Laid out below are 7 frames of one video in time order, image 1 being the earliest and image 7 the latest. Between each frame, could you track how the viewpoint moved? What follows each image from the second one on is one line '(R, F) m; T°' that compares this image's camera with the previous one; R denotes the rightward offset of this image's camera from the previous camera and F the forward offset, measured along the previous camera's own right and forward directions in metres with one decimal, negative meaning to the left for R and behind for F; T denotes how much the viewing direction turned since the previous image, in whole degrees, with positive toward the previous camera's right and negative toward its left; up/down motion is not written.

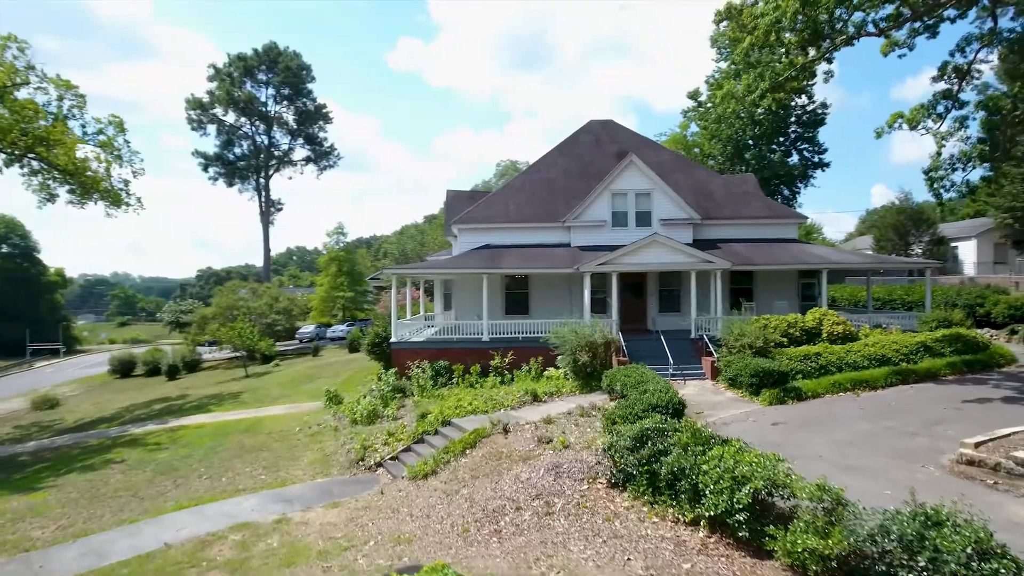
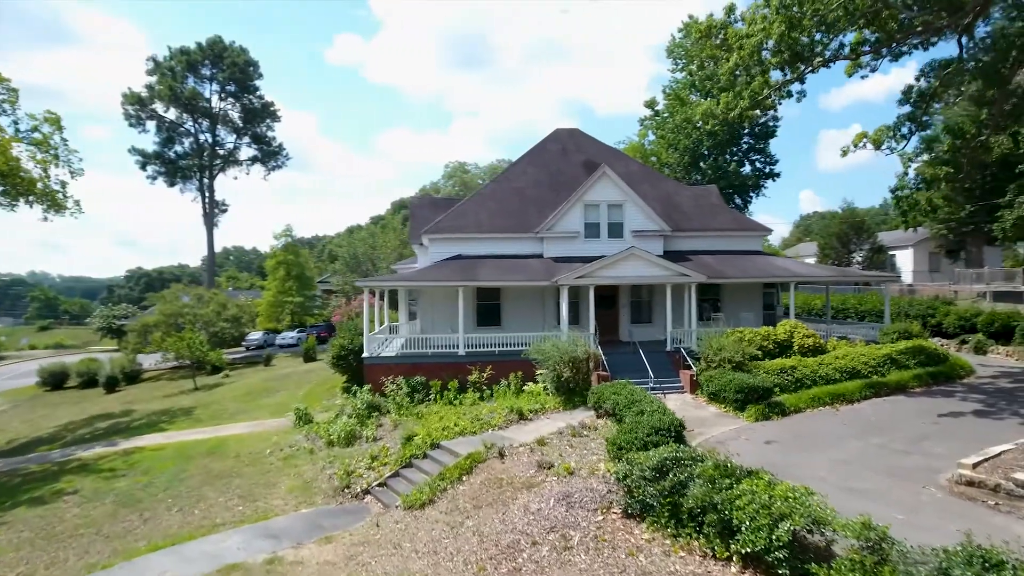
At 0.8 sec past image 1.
(-1.0, +0.3) m; +5°
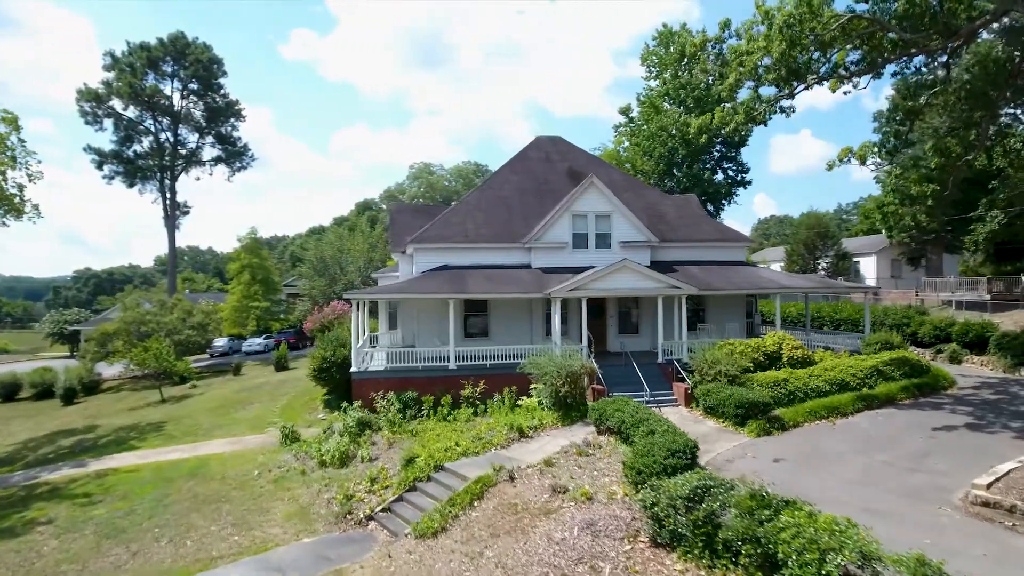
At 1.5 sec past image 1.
(-0.9, +0.3) m; +3°
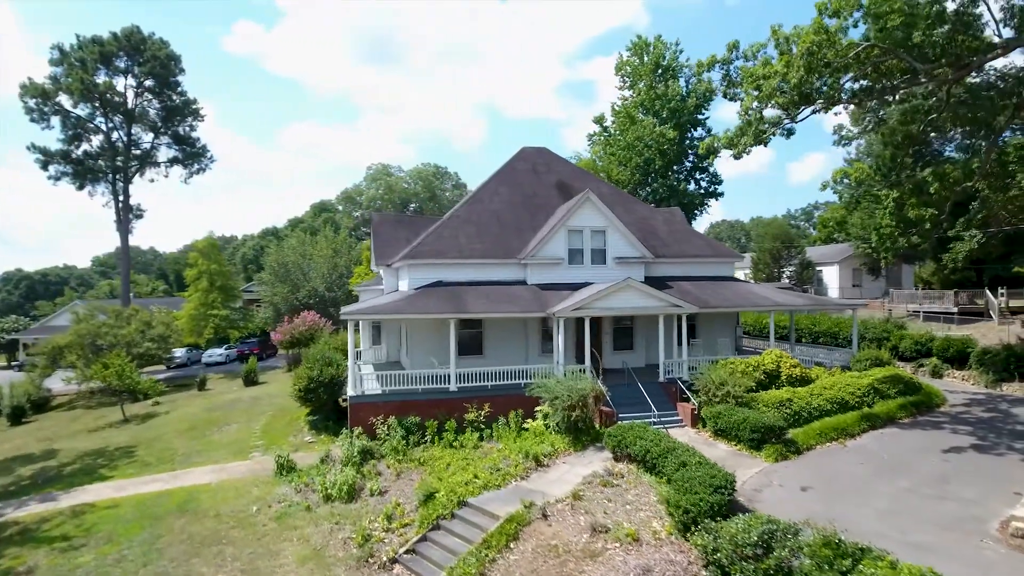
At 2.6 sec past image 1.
(-1.4, +0.4) m; +4°
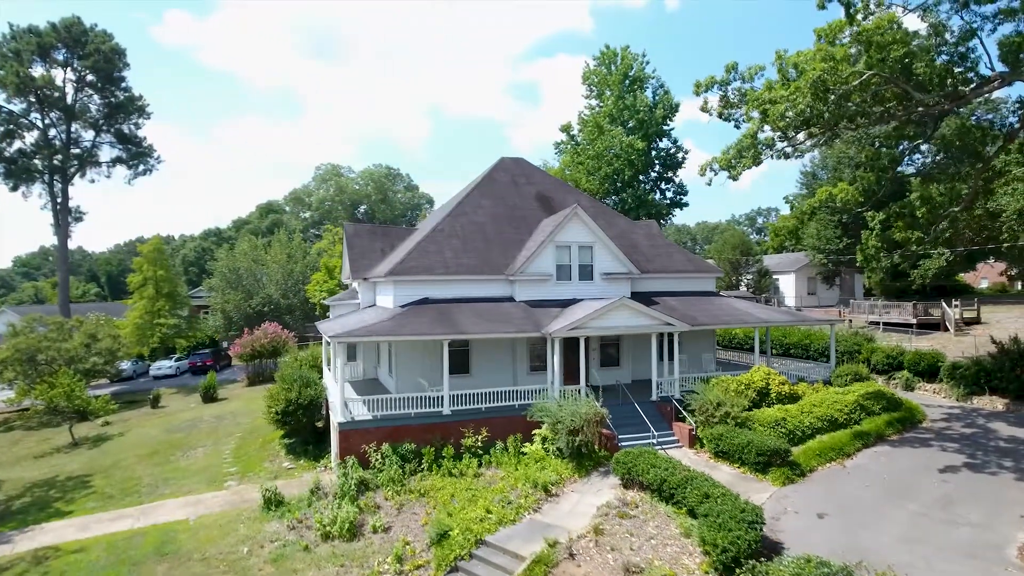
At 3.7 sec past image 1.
(-1.3, +0.5) m; +5°
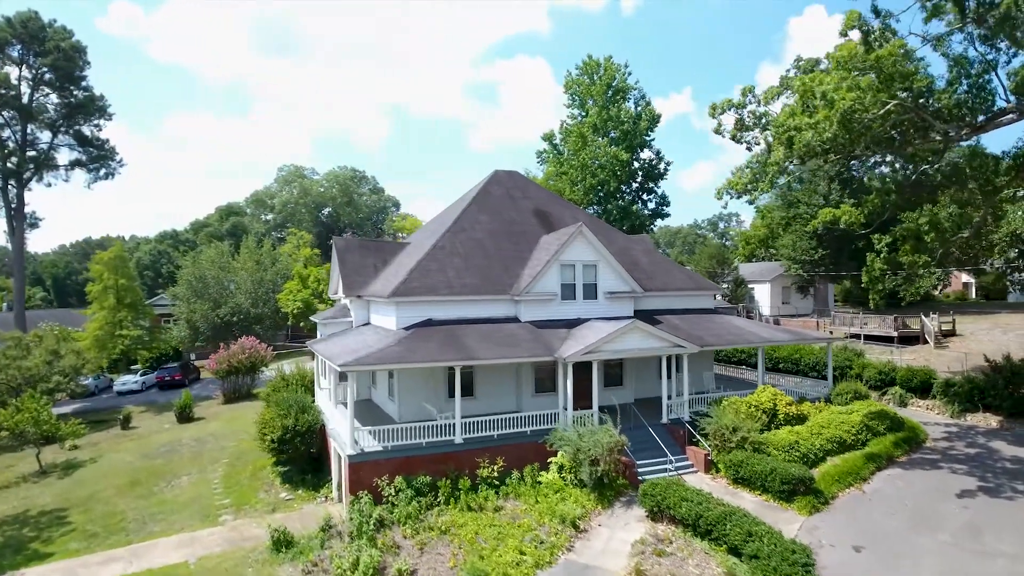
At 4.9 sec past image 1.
(-1.4, +0.4) m; +3°
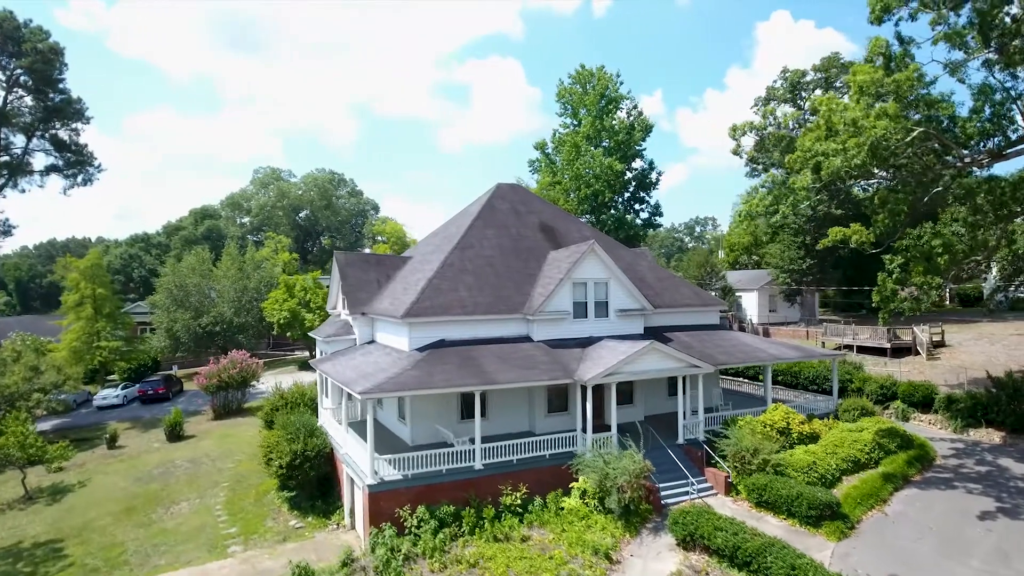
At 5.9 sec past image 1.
(-1.2, +0.2) m; +2°
